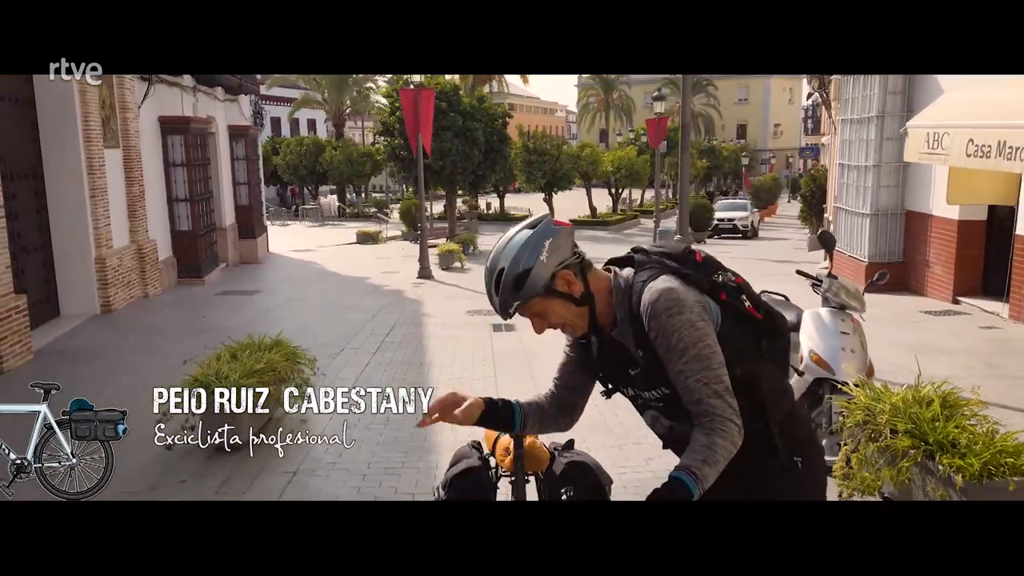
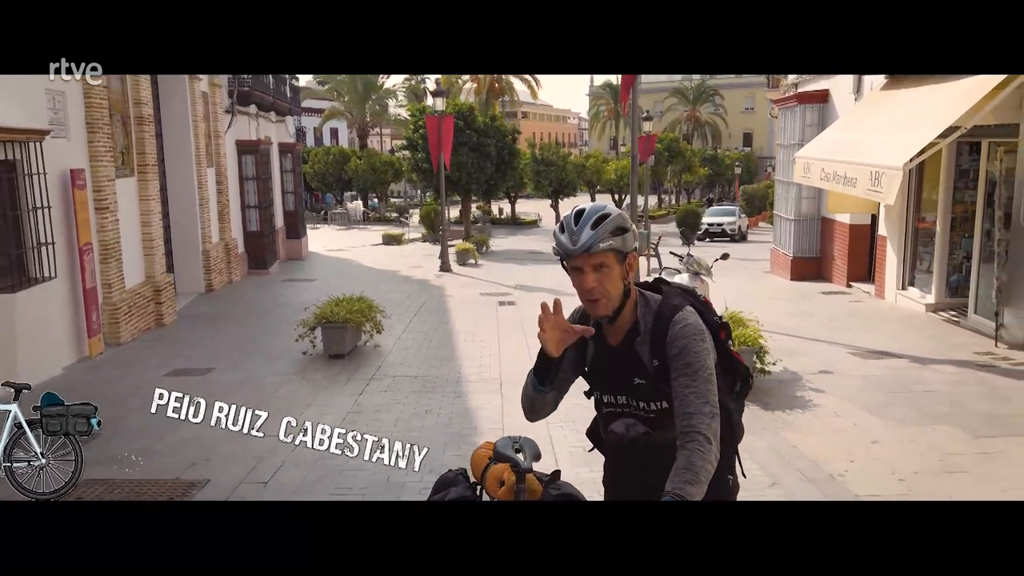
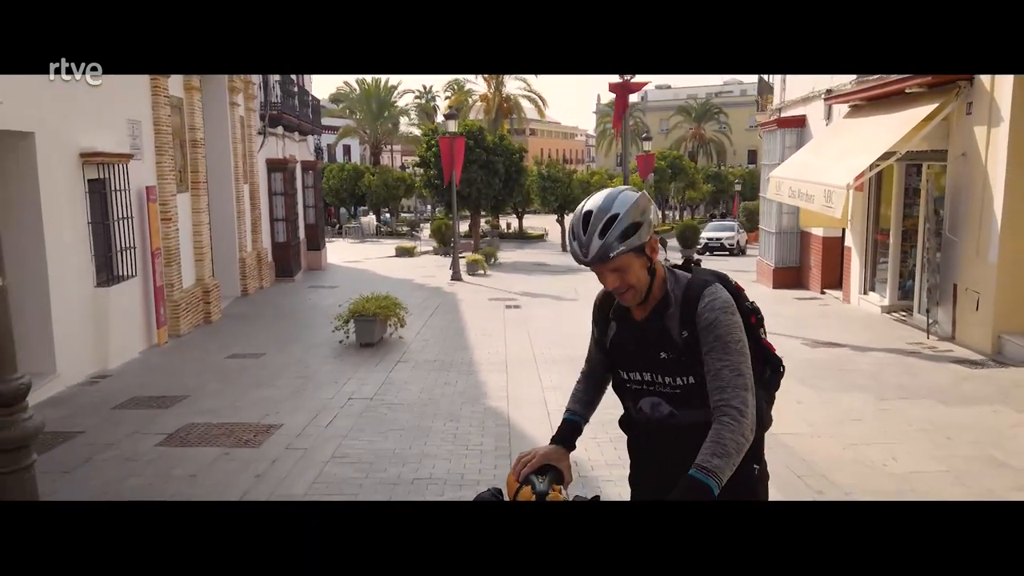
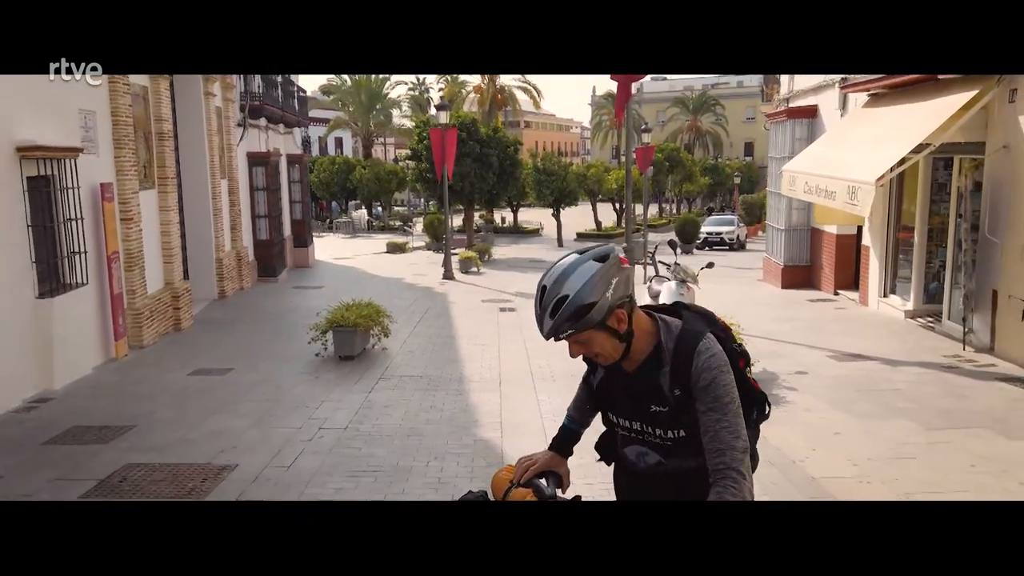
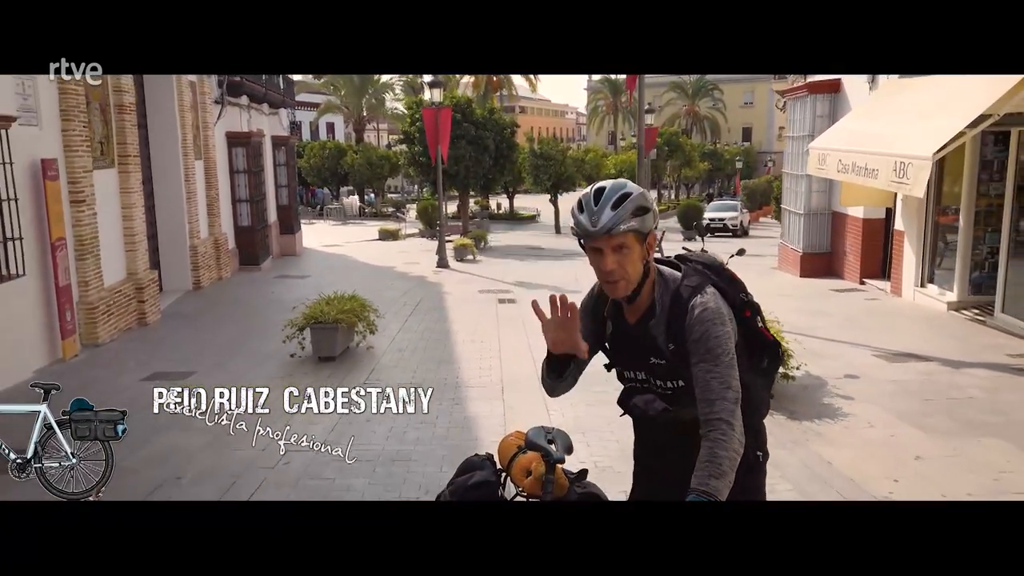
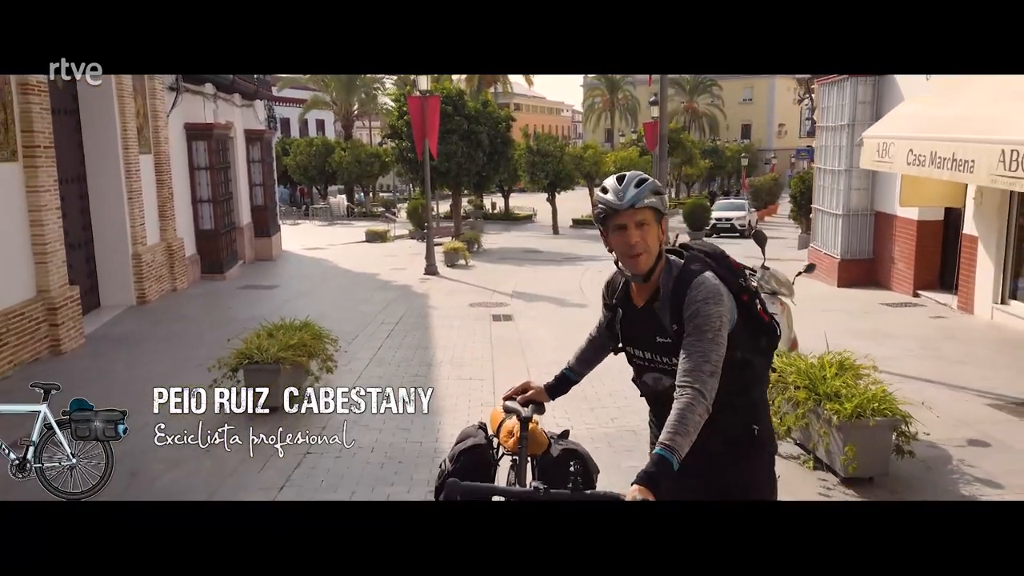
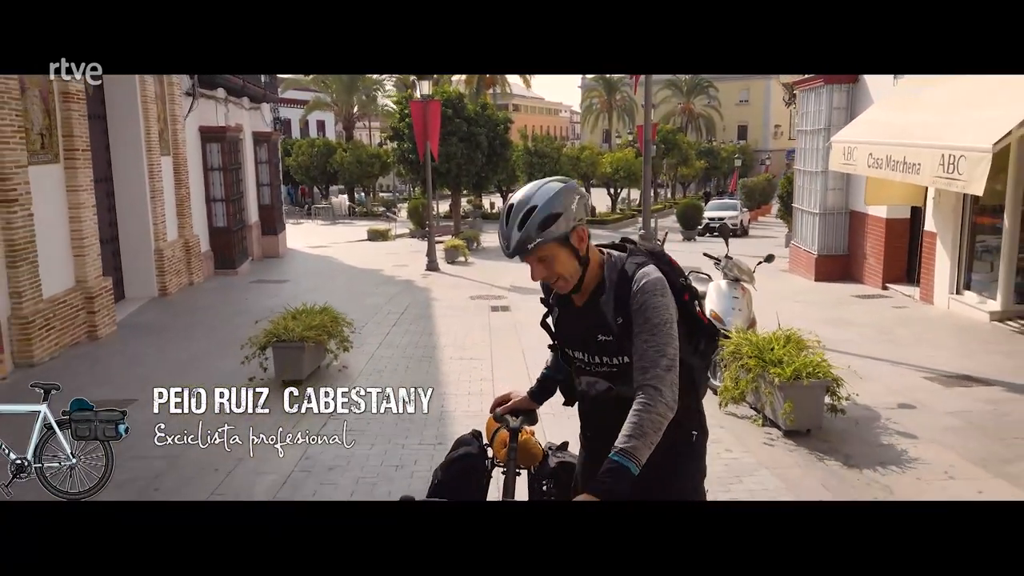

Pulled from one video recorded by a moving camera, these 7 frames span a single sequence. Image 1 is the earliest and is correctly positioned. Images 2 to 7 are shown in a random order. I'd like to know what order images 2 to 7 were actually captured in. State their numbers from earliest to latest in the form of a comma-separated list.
6, 7, 5, 2, 4, 3
